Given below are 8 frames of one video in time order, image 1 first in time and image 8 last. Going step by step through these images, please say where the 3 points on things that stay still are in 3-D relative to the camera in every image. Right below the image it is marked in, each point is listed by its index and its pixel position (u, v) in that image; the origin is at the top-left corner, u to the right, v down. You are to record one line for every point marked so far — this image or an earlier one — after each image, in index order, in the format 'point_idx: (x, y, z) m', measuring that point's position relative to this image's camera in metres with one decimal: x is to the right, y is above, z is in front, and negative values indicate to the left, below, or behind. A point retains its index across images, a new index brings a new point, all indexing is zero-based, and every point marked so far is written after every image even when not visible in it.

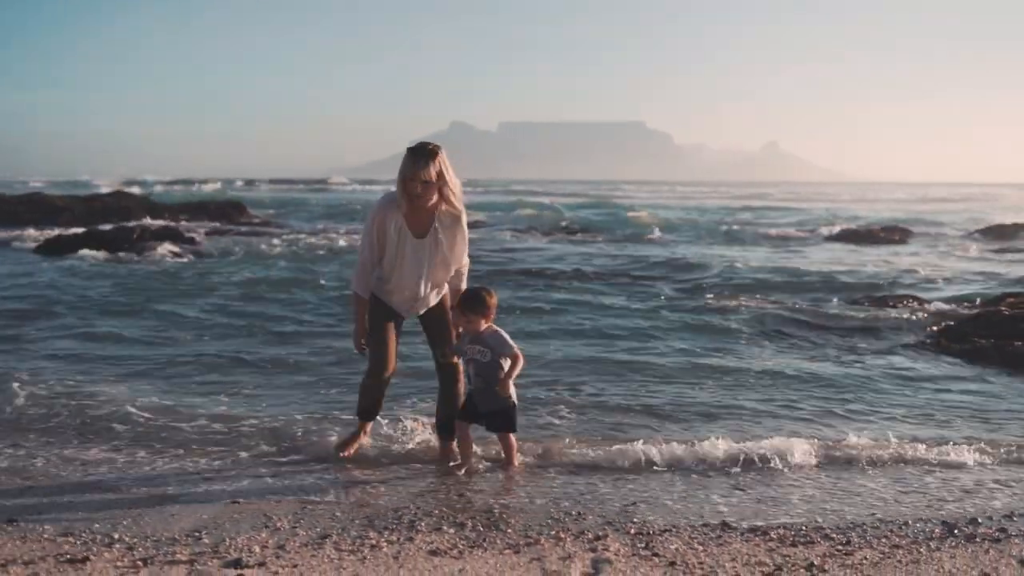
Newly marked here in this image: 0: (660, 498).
0: (+0.7, -1.0, +4.5) m
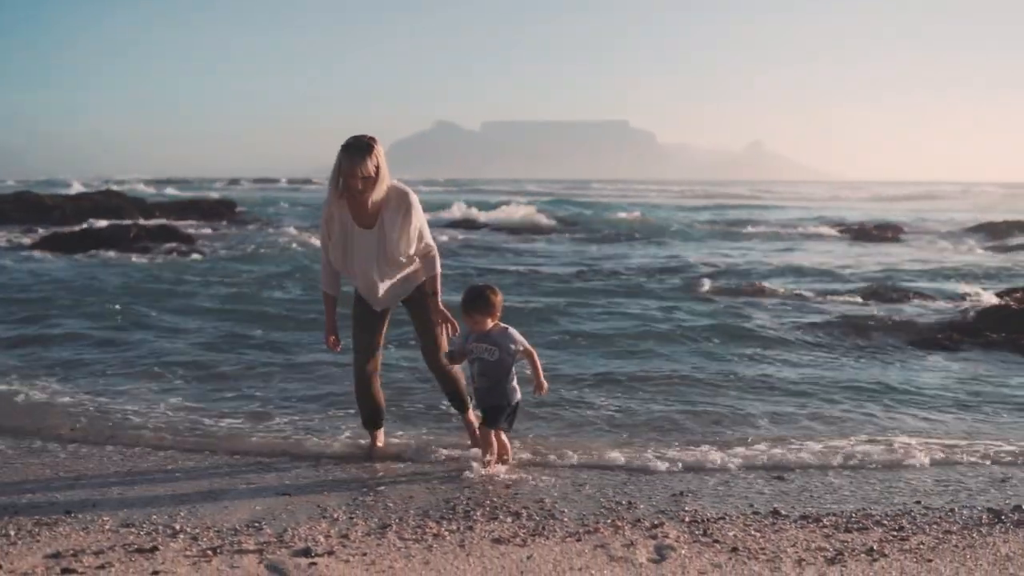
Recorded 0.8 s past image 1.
0: (+0.9, -1.0, +4.6) m
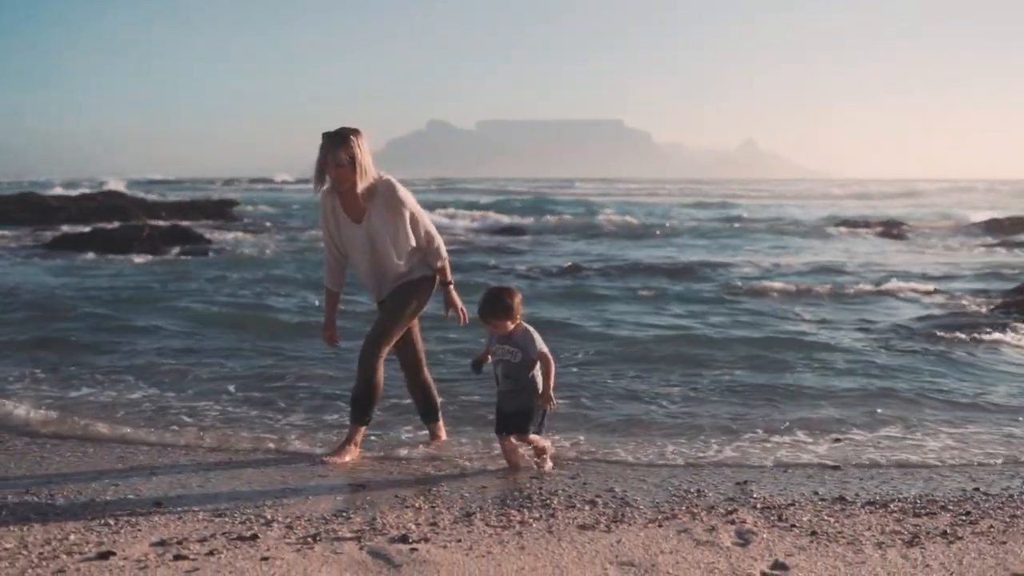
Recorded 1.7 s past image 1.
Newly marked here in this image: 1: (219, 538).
0: (+1.3, -0.9, +4.7) m
1: (-1.1, -1.0, +3.6) m
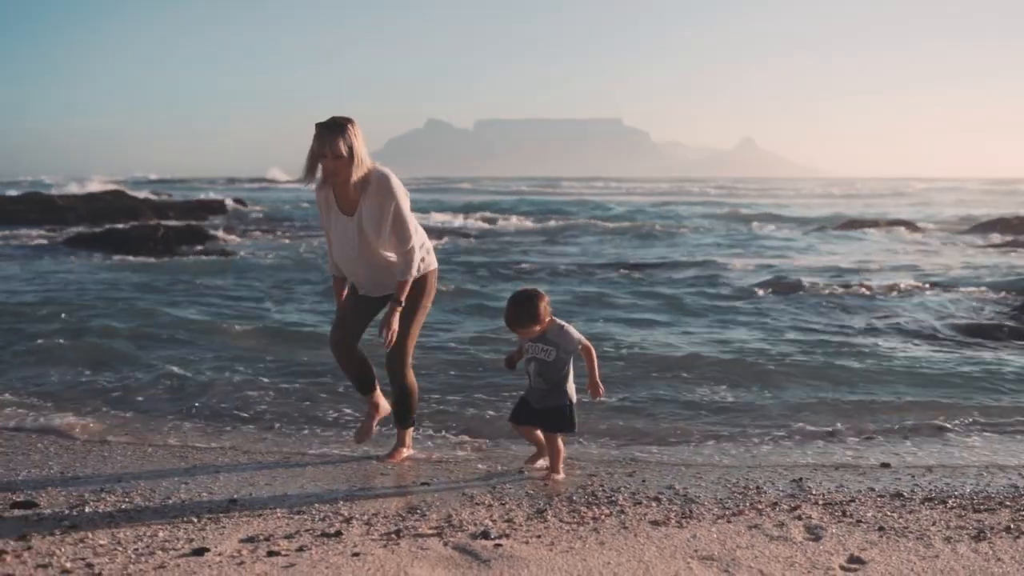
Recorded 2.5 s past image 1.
0: (+1.6, -0.9, +4.8) m
1: (-0.8, -1.0, +3.7) m
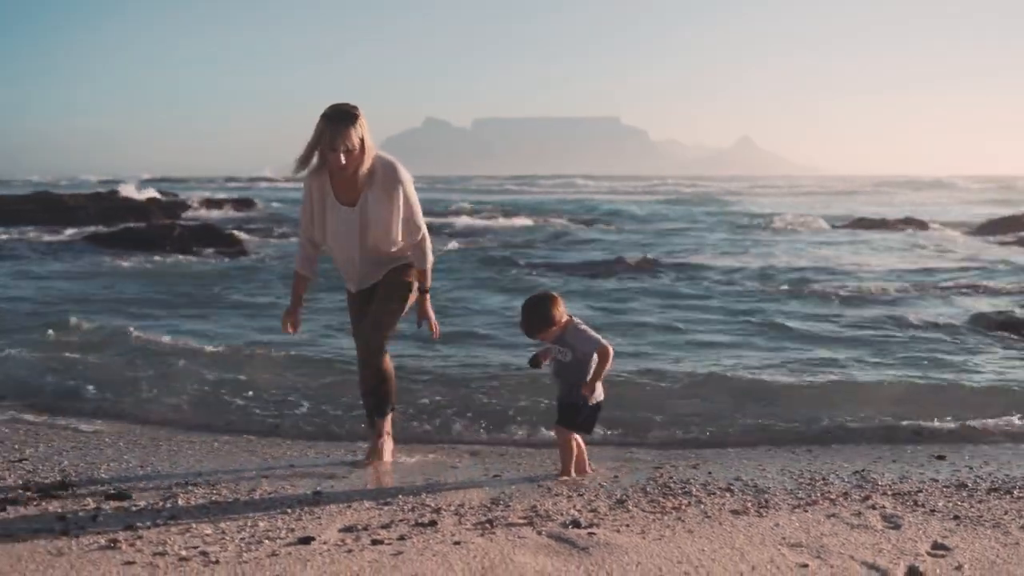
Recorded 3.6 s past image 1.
0: (+1.9, -0.9, +5.0) m
1: (-0.5, -1.0, +3.8) m
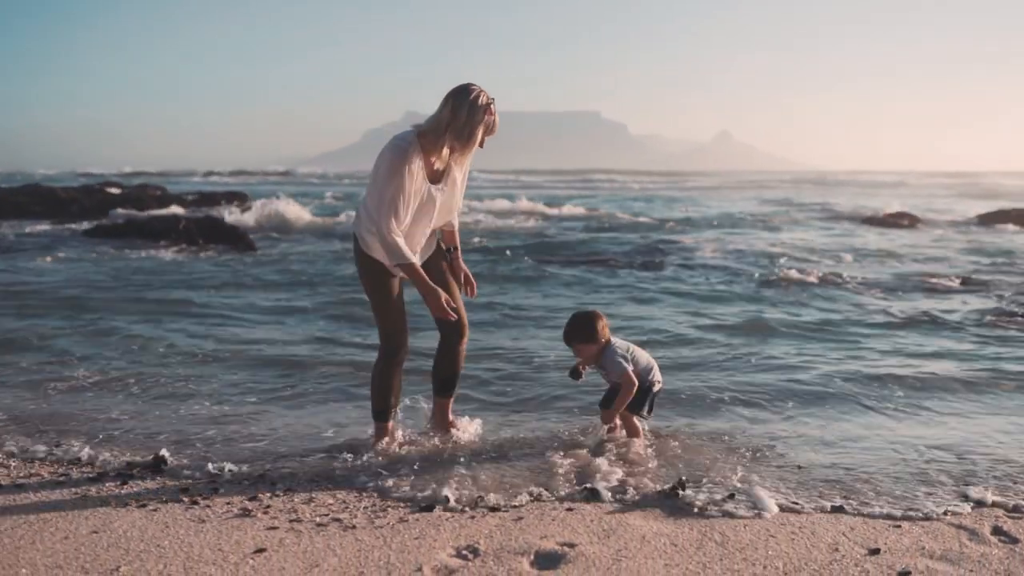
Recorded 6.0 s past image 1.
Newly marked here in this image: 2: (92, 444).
0: (+2.3, -0.9, +5.3) m
1: (0.0, -0.9, +4.0) m
2: (-2.2, -0.9, +5.0) m
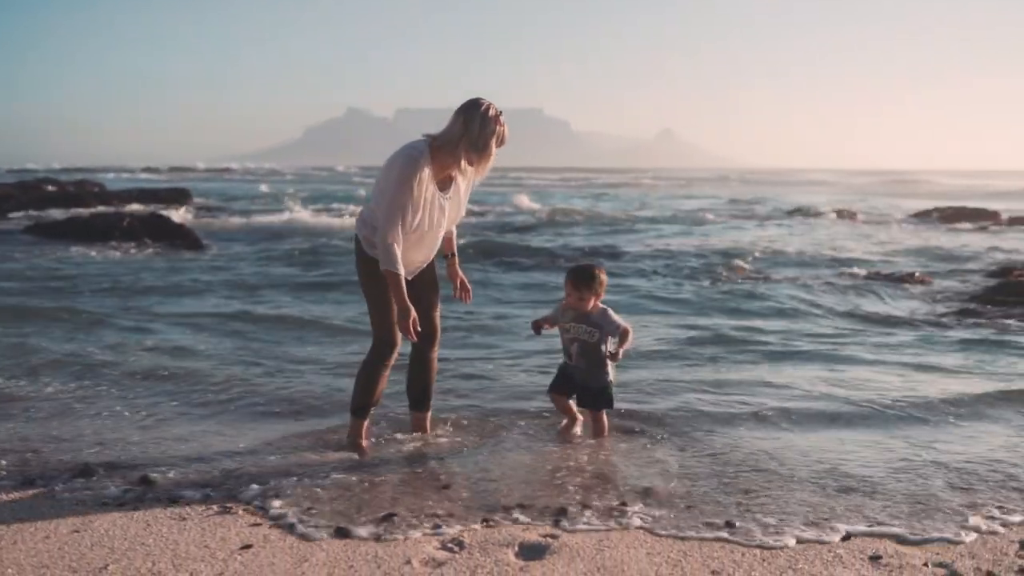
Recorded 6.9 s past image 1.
0: (+2.1, -0.8, +5.5) m
1: (-0.1, -0.9, +4.1) m
2: (-2.4, -0.8, +4.9) m
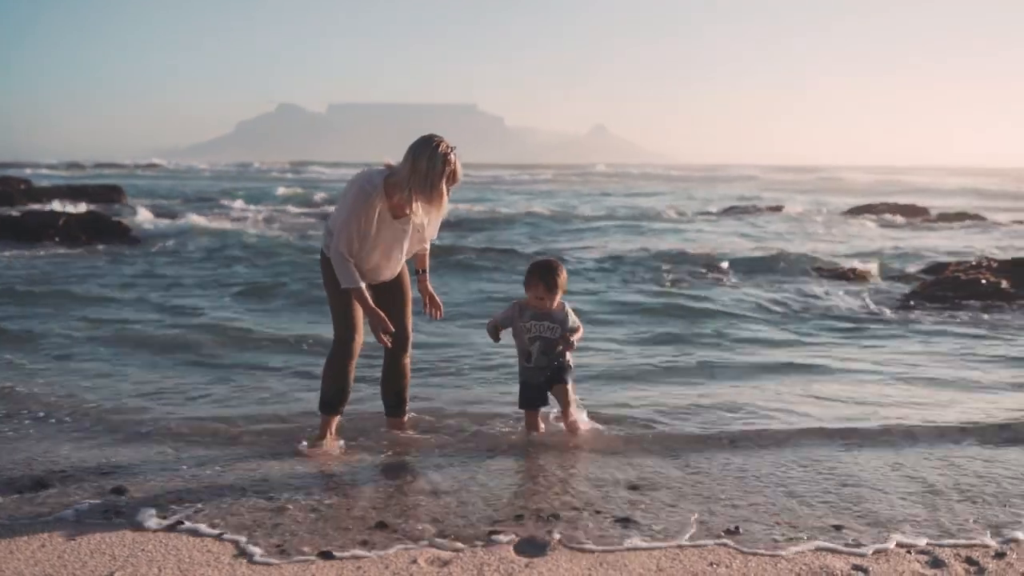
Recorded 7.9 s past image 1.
0: (+2.0, -0.8, +5.7) m
1: (-0.2, -0.9, +4.2) m
2: (-2.5, -0.9, +4.8) m
